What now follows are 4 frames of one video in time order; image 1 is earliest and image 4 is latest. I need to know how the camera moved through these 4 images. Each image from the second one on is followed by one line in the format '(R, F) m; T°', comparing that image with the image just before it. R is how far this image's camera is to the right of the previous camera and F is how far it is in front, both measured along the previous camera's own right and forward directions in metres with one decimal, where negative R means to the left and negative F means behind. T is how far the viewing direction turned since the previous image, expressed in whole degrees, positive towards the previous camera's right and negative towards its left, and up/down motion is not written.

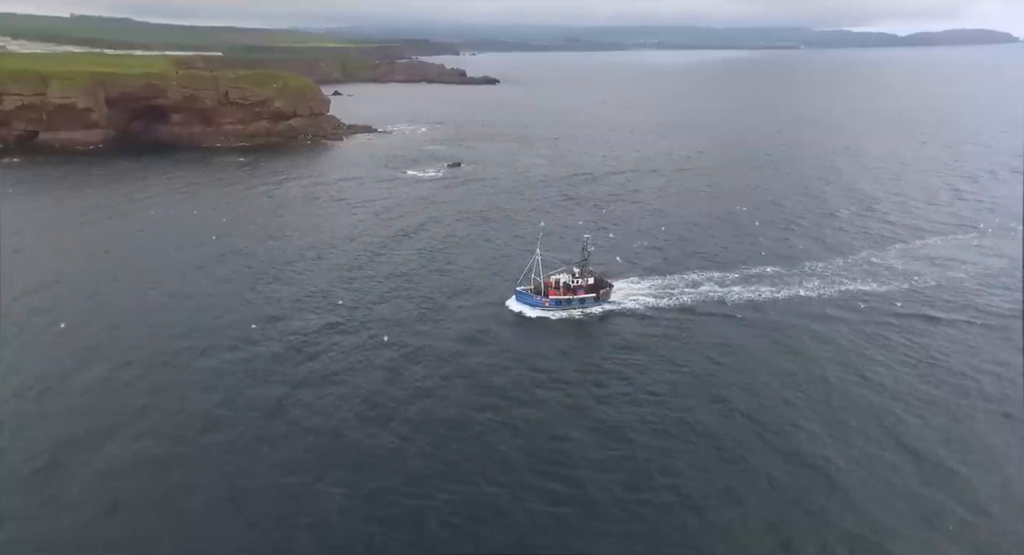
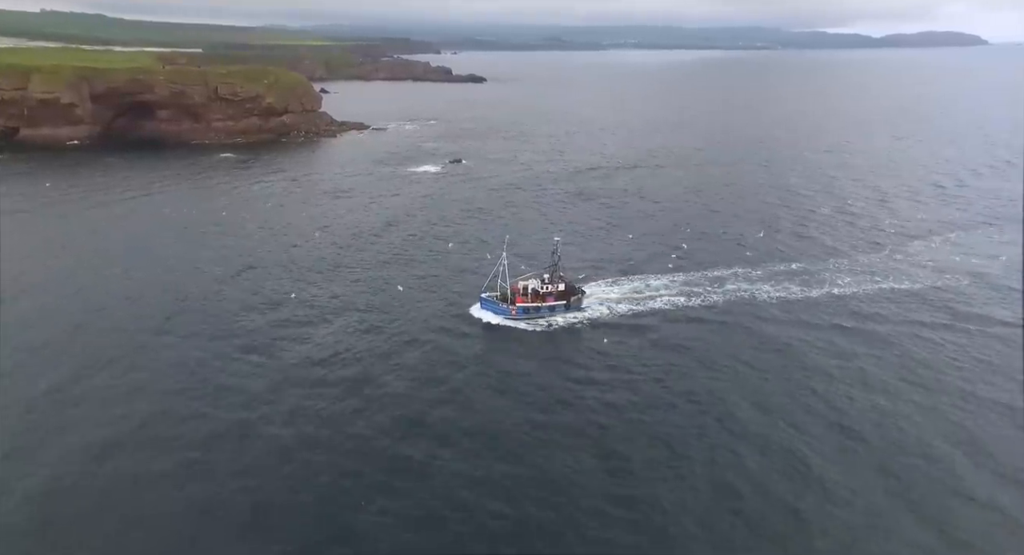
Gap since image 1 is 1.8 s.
(-1.2, +0.9) m; +1°
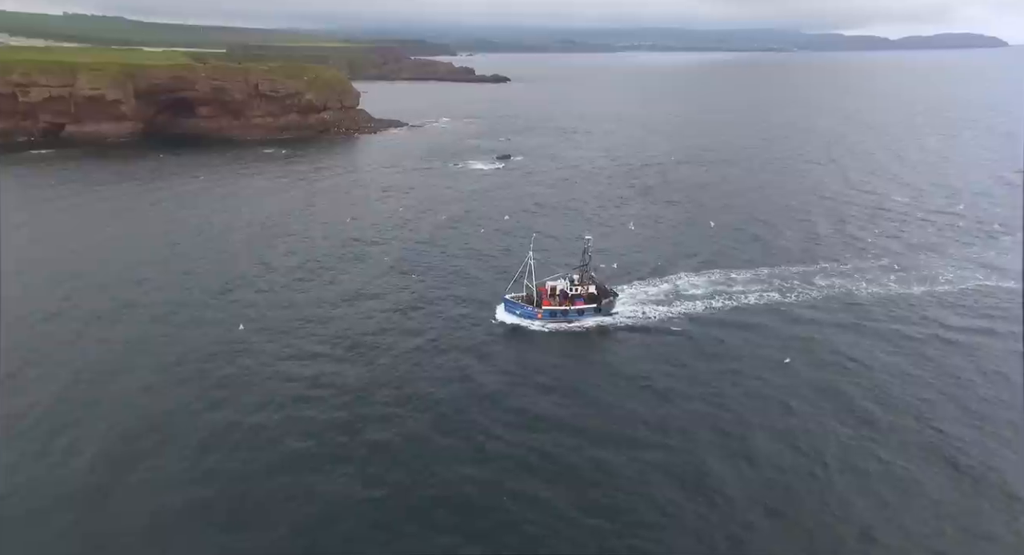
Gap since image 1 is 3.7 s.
(-2.2, +0.5) m; -2°
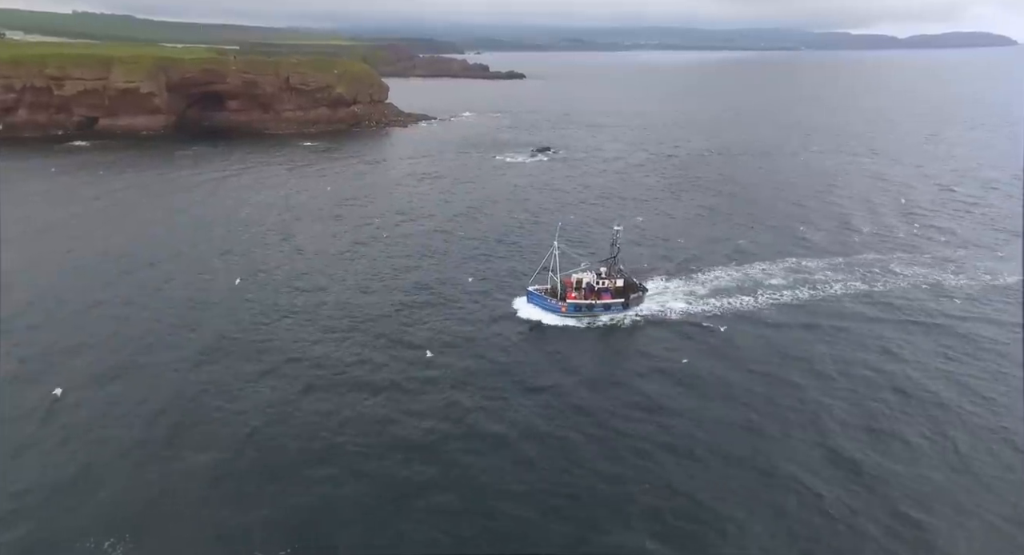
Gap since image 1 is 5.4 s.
(-2.1, +0.2) m; -1°
